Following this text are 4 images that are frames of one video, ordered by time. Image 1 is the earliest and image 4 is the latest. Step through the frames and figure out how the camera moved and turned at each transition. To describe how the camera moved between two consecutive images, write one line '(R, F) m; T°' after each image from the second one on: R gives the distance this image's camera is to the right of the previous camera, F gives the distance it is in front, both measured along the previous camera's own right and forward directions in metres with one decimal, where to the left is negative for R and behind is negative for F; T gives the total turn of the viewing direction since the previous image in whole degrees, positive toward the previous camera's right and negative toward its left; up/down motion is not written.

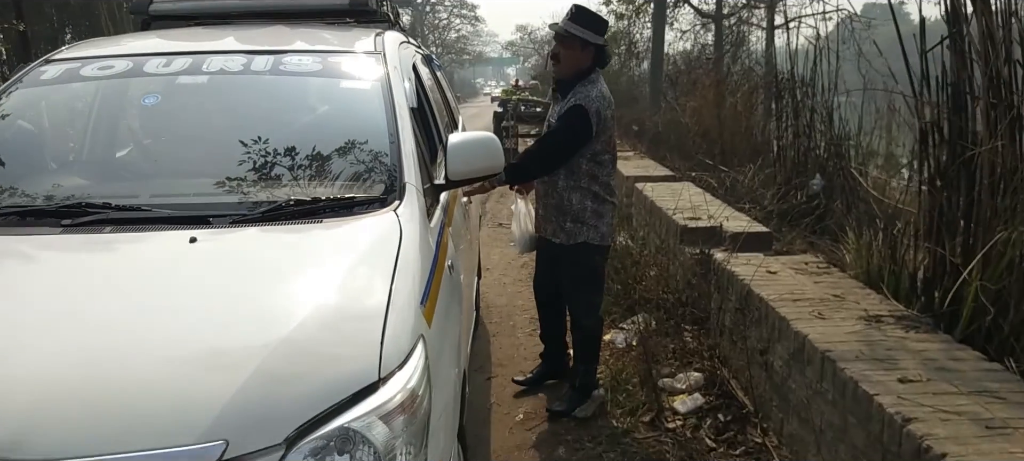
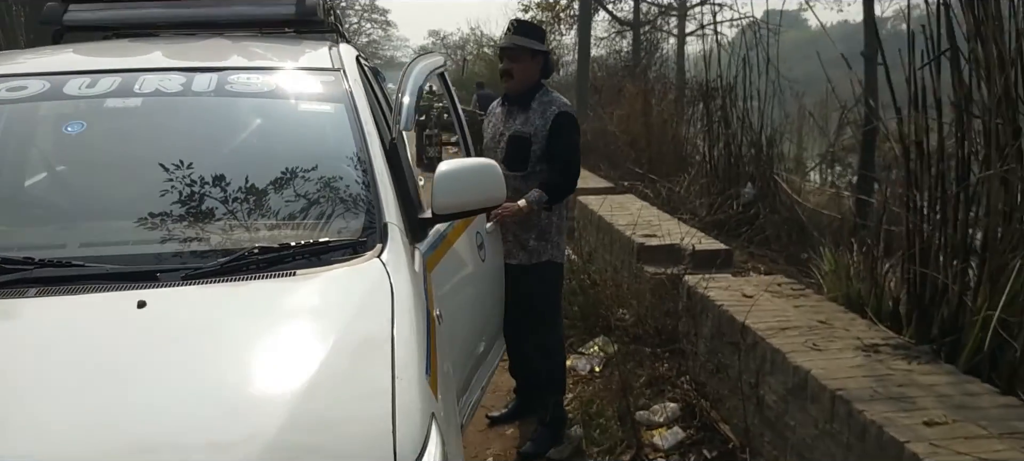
(-0.2, +0.3) m; +6°
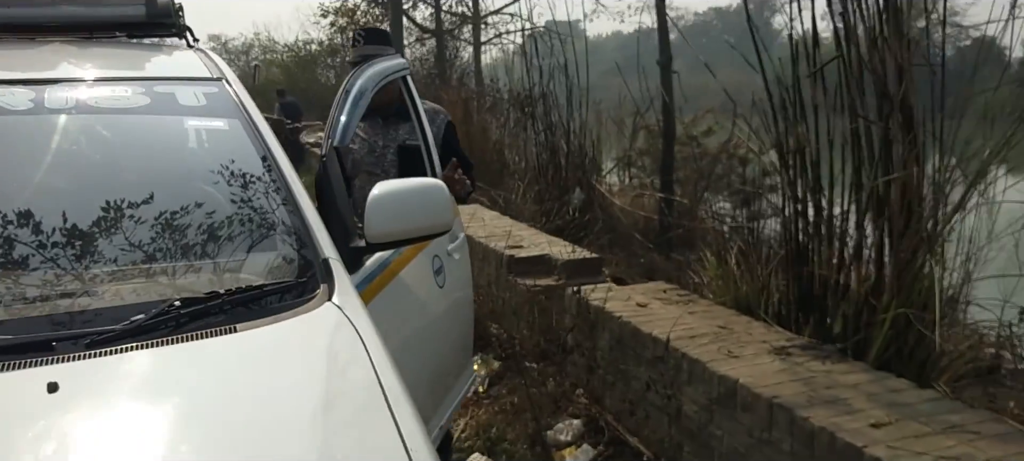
(-0.3, +0.2) m; +14°
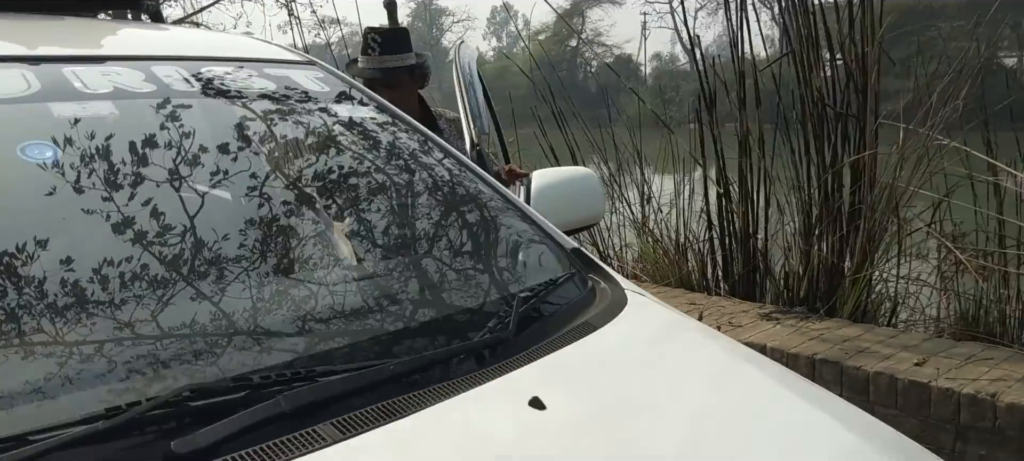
(-1.1, +0.3) m; +22°
